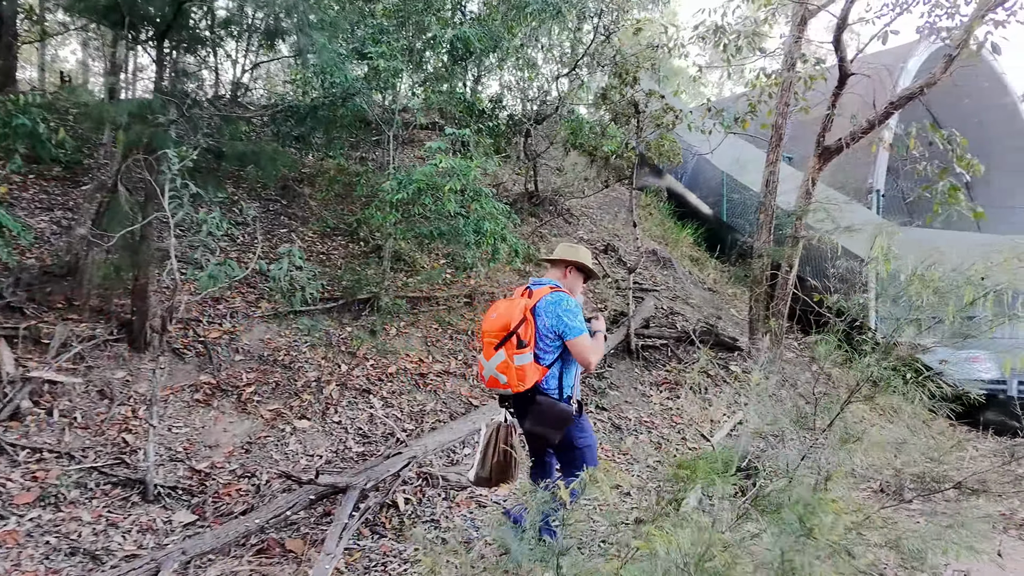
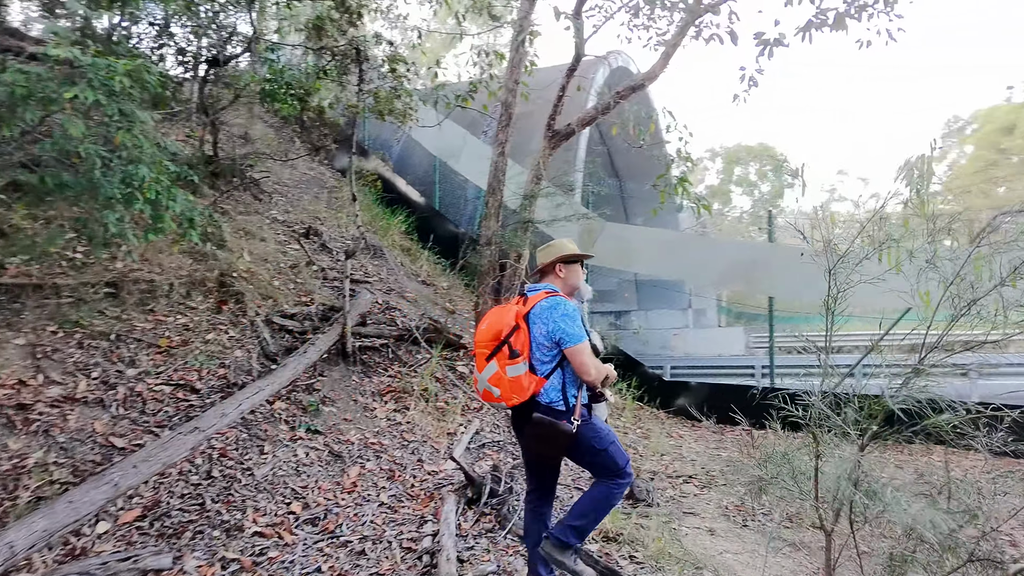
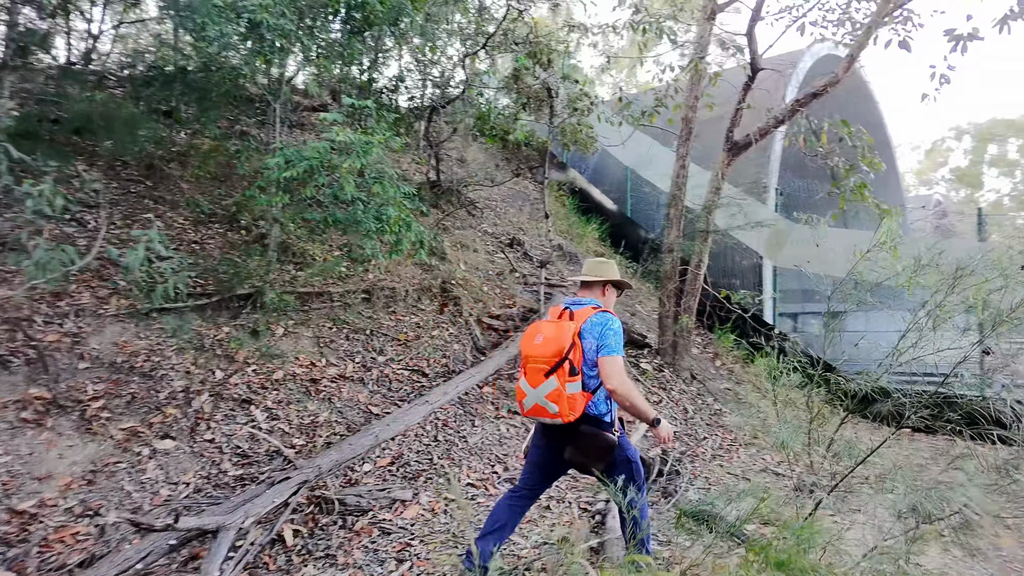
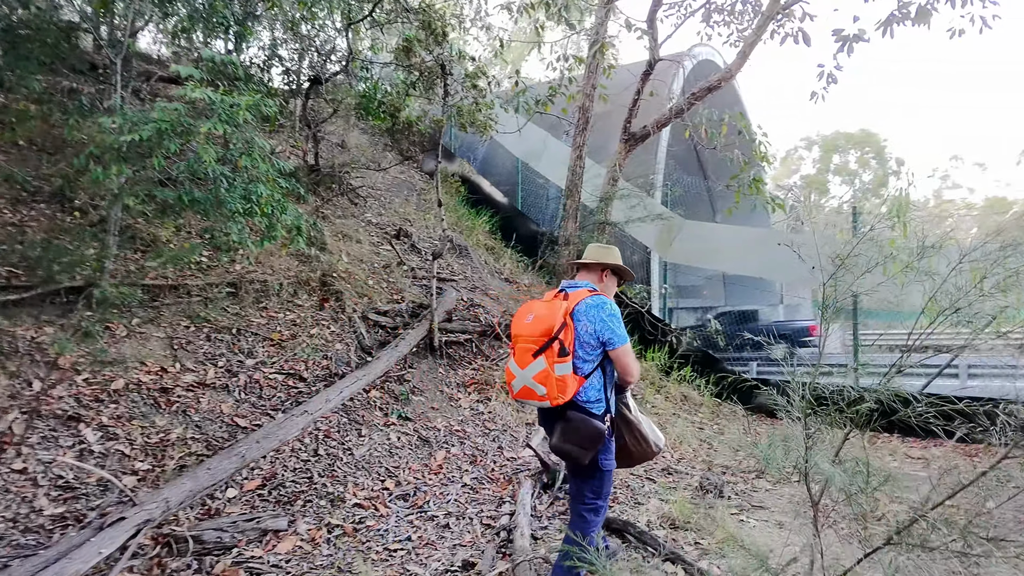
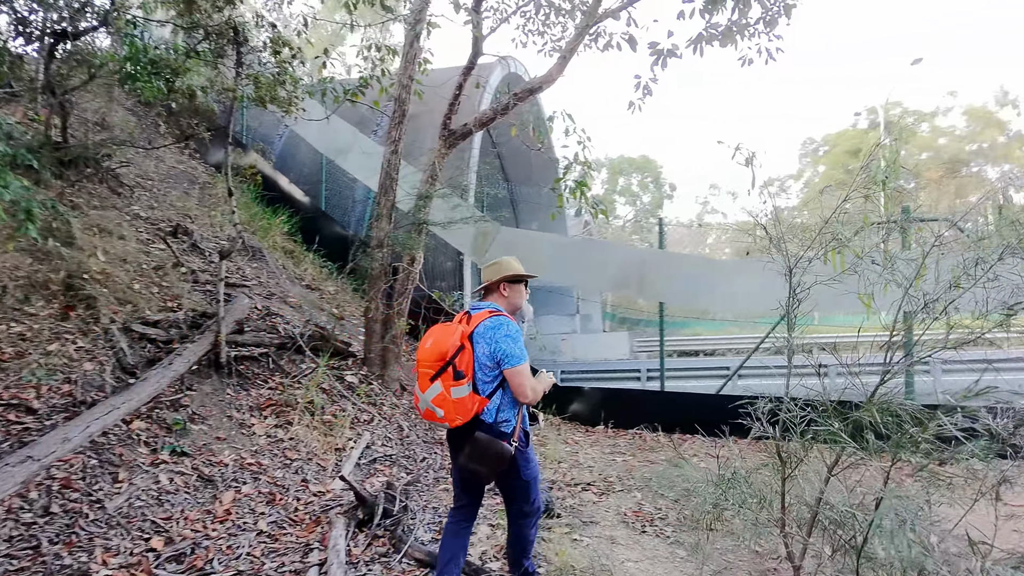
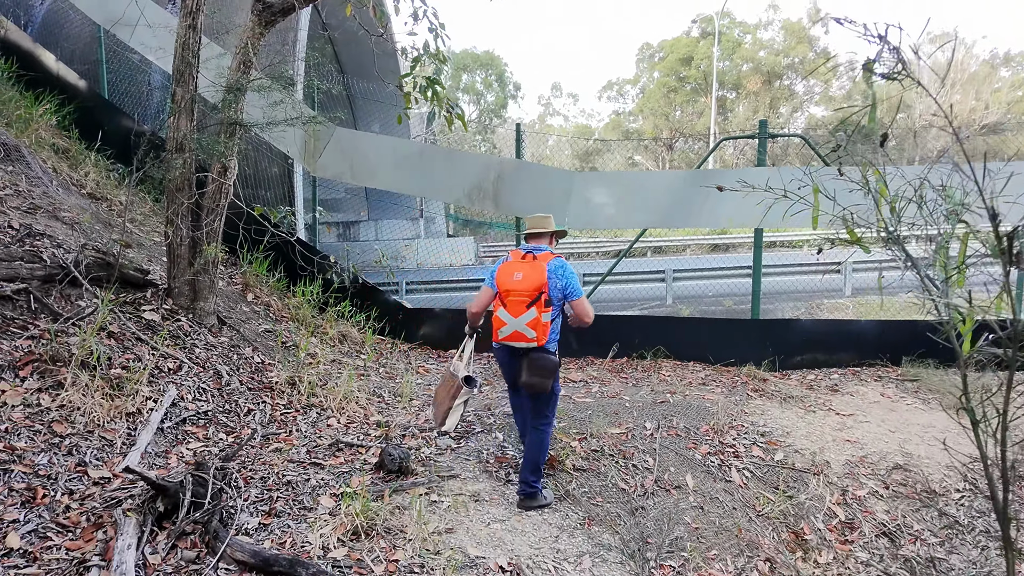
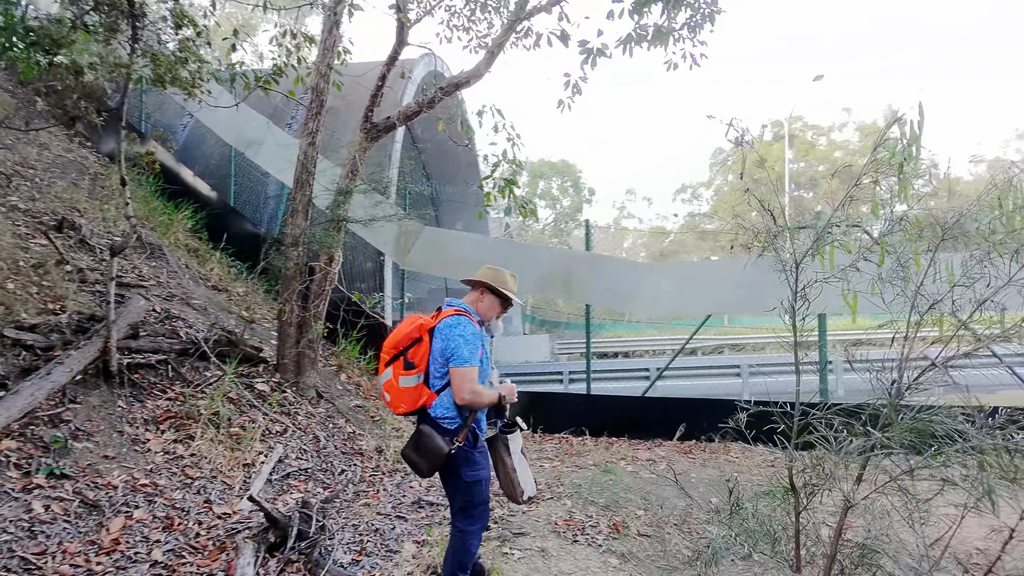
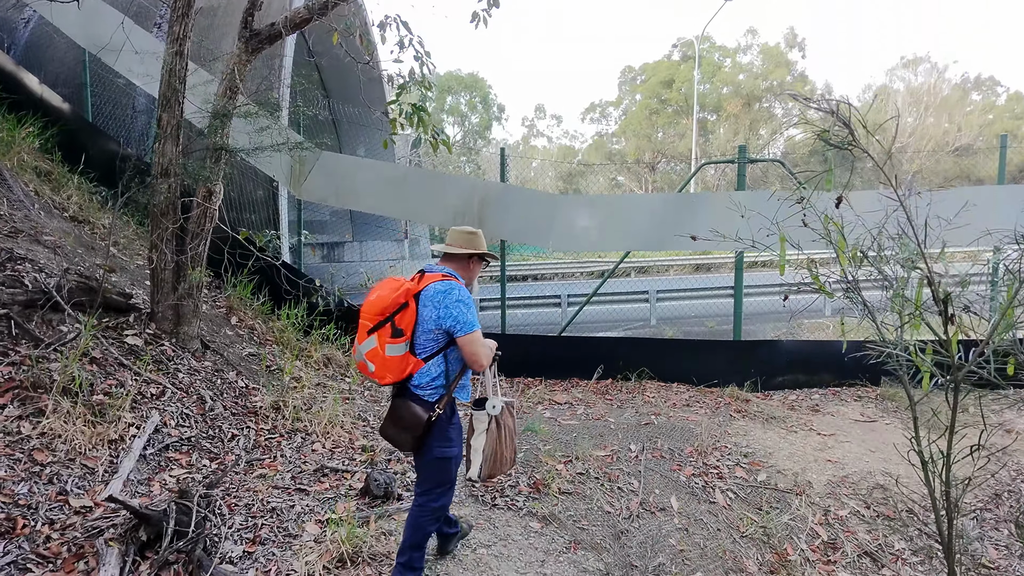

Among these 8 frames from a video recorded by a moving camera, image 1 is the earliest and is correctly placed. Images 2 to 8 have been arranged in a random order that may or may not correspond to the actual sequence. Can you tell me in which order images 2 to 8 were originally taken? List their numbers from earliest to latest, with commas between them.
3, 4, 2, 5, 7, 8, 6
